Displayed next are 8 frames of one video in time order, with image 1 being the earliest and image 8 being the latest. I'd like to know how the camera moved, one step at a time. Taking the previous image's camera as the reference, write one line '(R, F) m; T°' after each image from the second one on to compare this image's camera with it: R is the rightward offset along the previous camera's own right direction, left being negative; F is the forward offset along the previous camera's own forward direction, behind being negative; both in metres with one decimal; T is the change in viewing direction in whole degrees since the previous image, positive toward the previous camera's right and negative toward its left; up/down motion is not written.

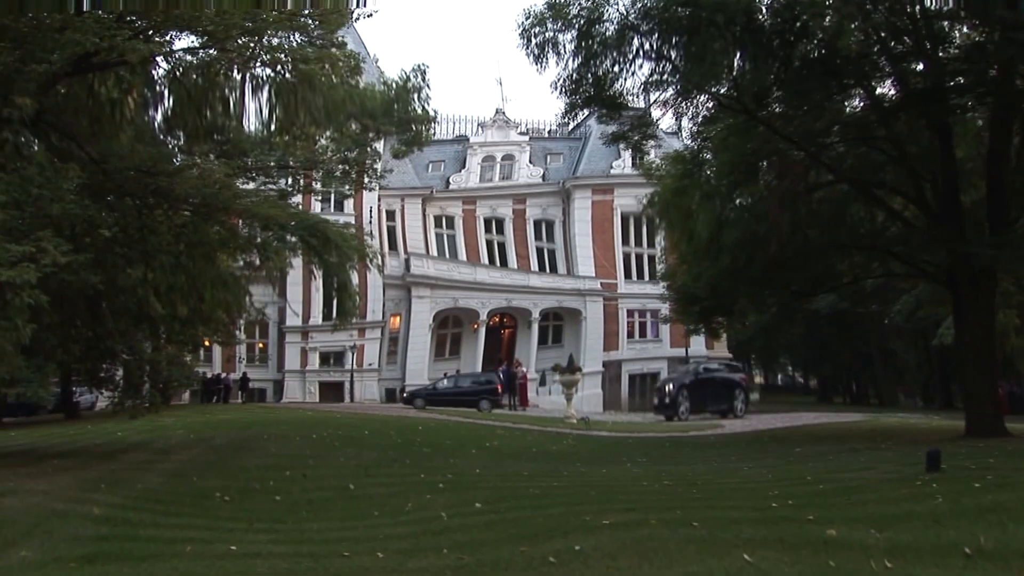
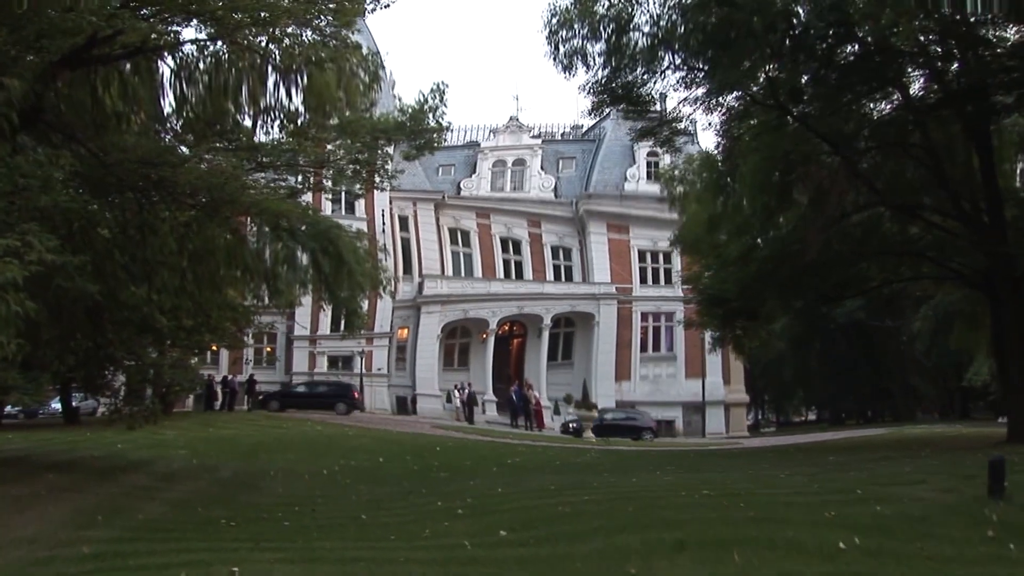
(-0.1, +0.7) m; 0°
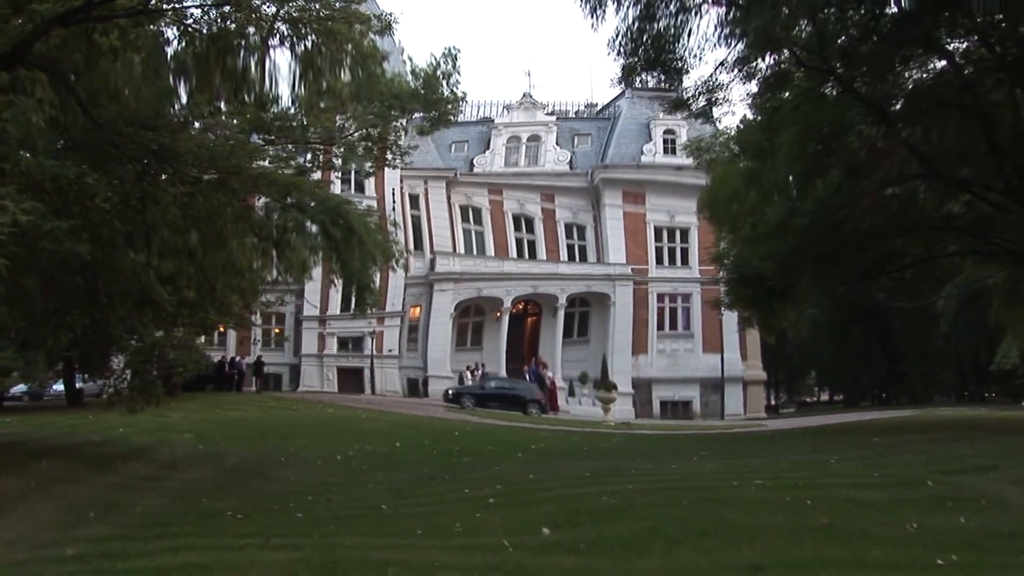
(-0.1, +0.8) m; 0°
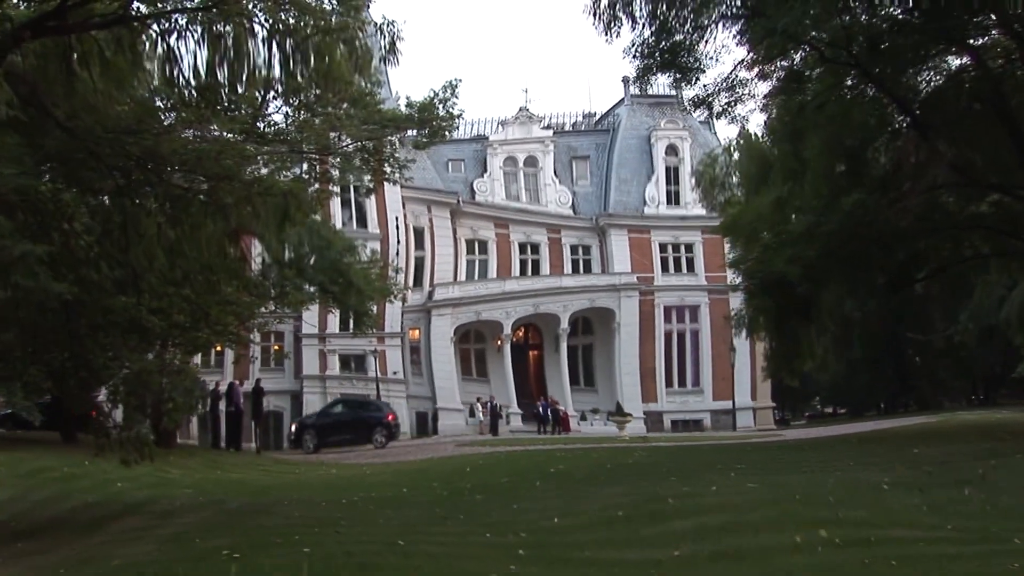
(-0.1, +0.8) m; 0°
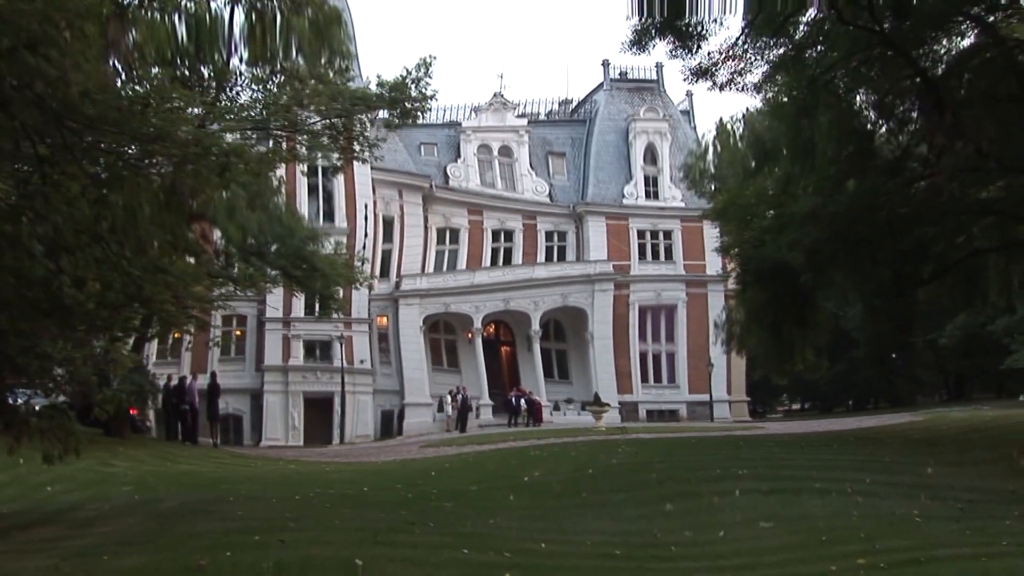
(0.0, +1.2) m; +1°
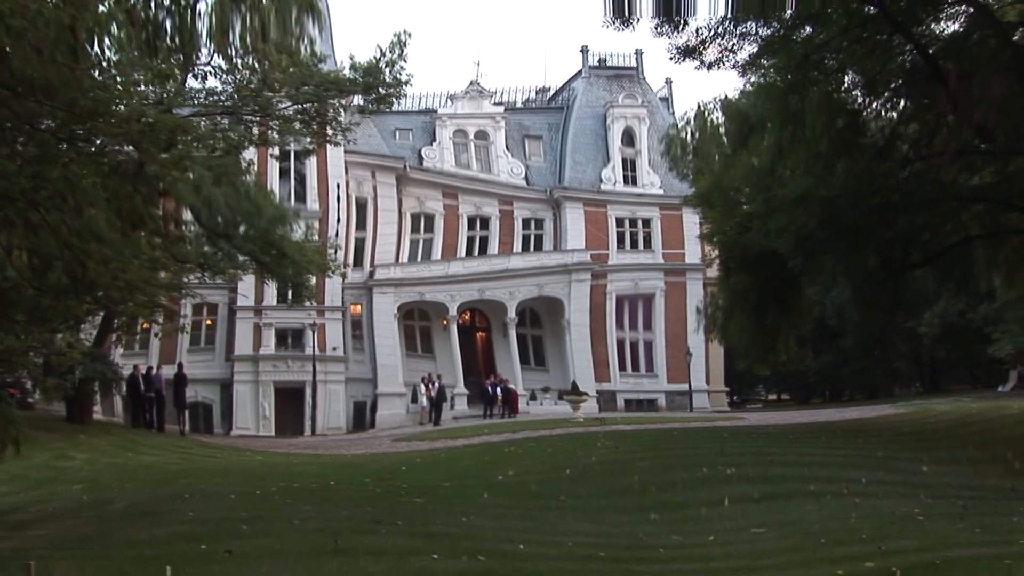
(0.0, +0.6) m; +1°
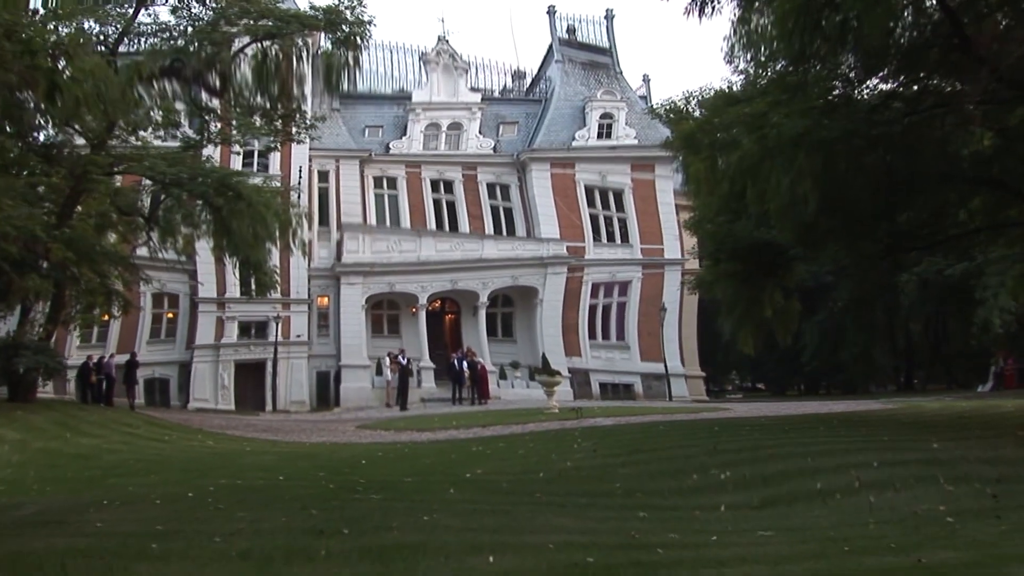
(0.0, +1.4) m; +1°
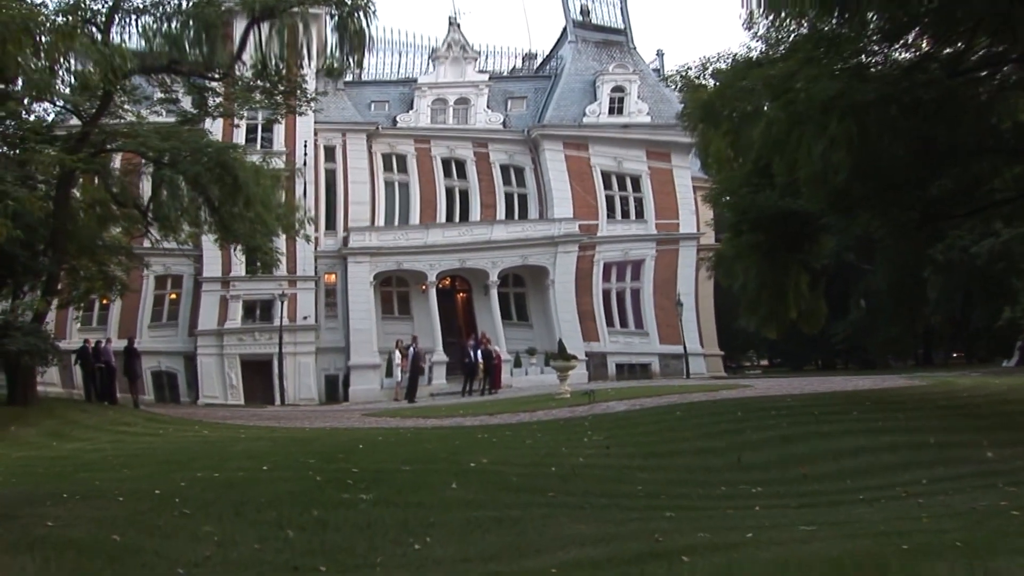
(0.0, +1.0) m; -1°
